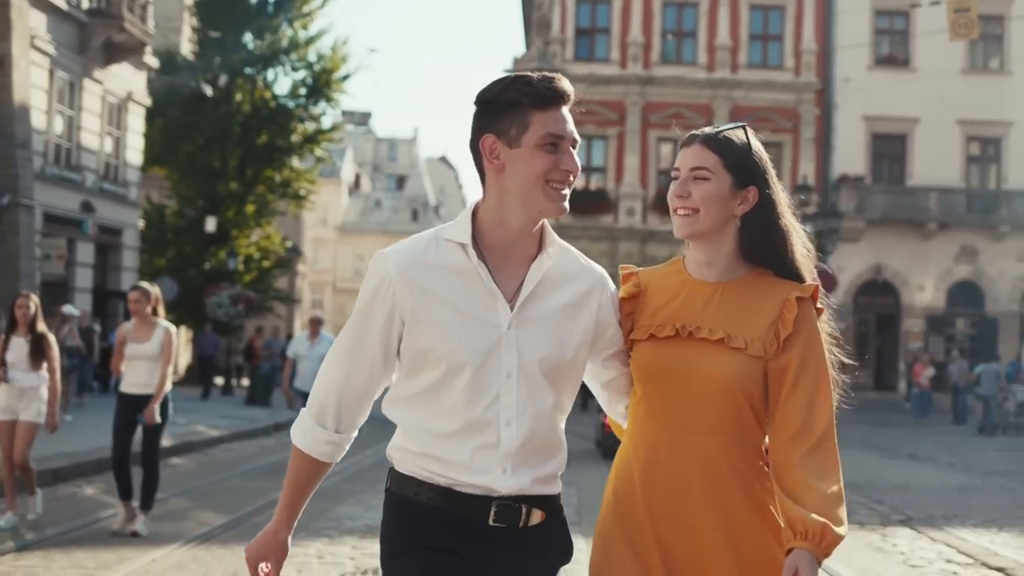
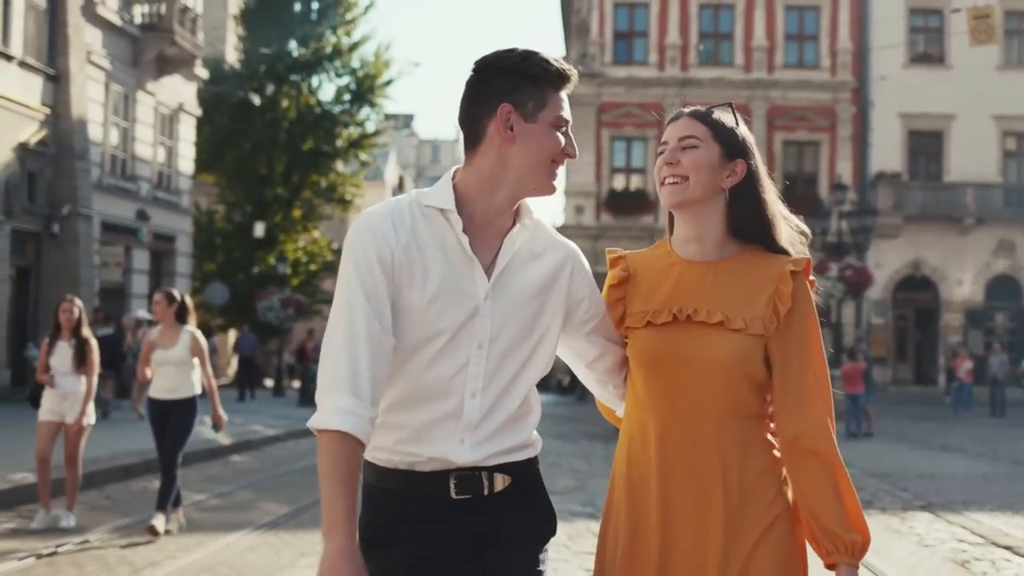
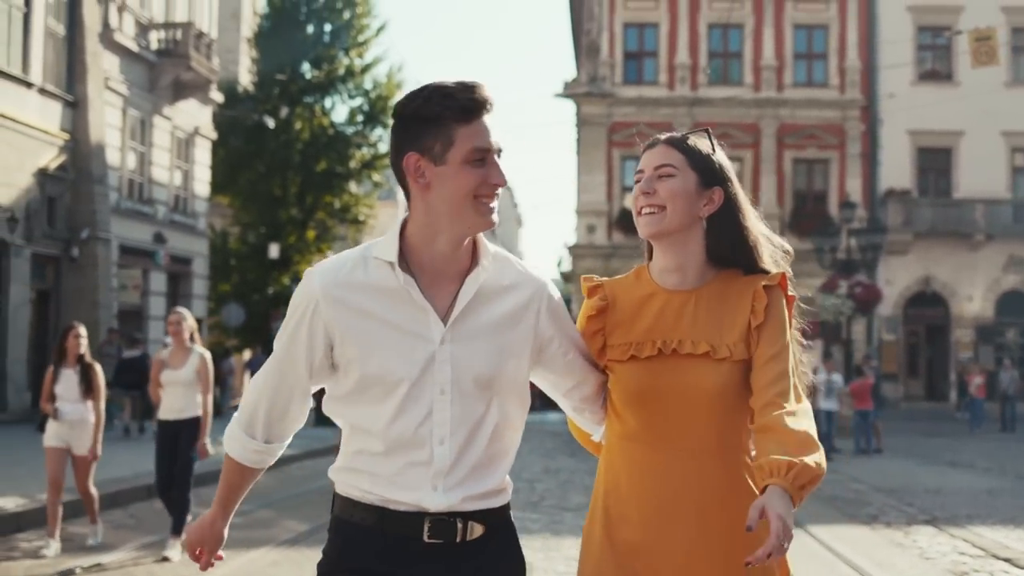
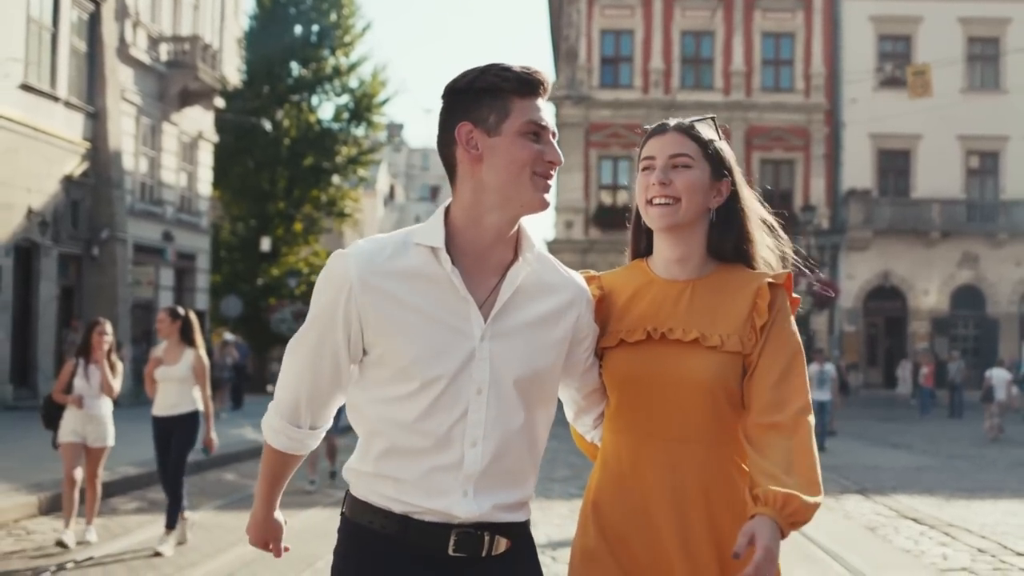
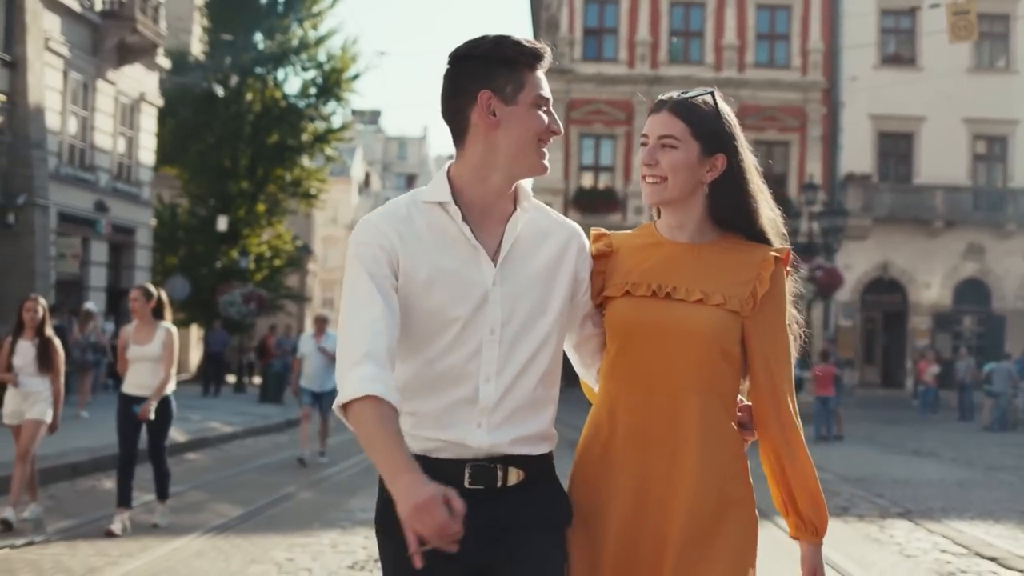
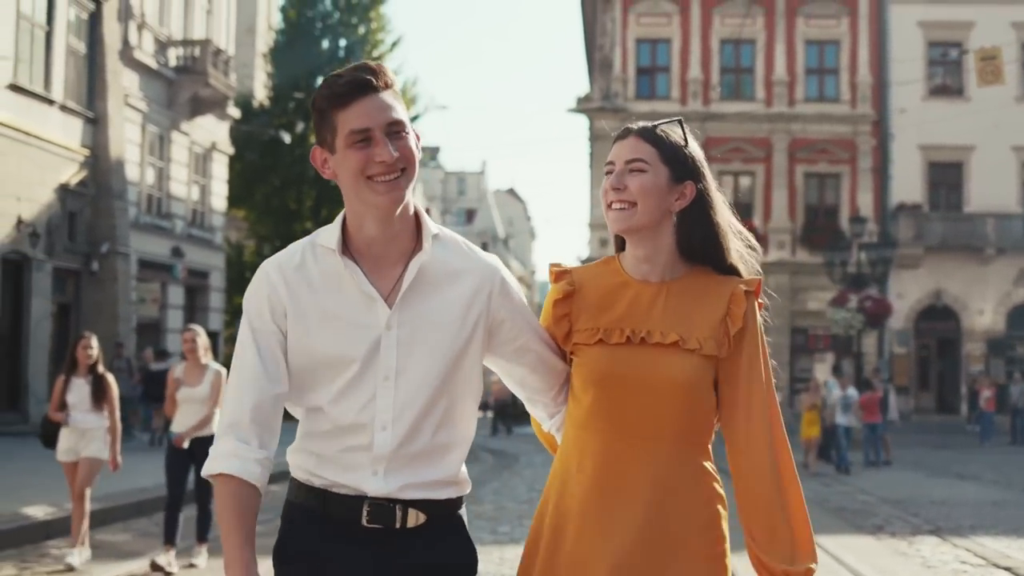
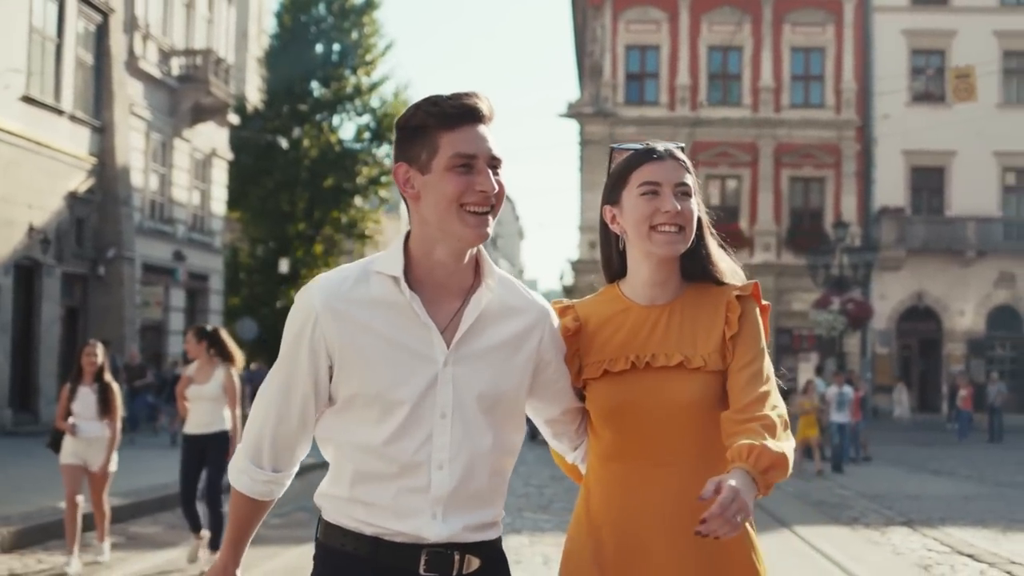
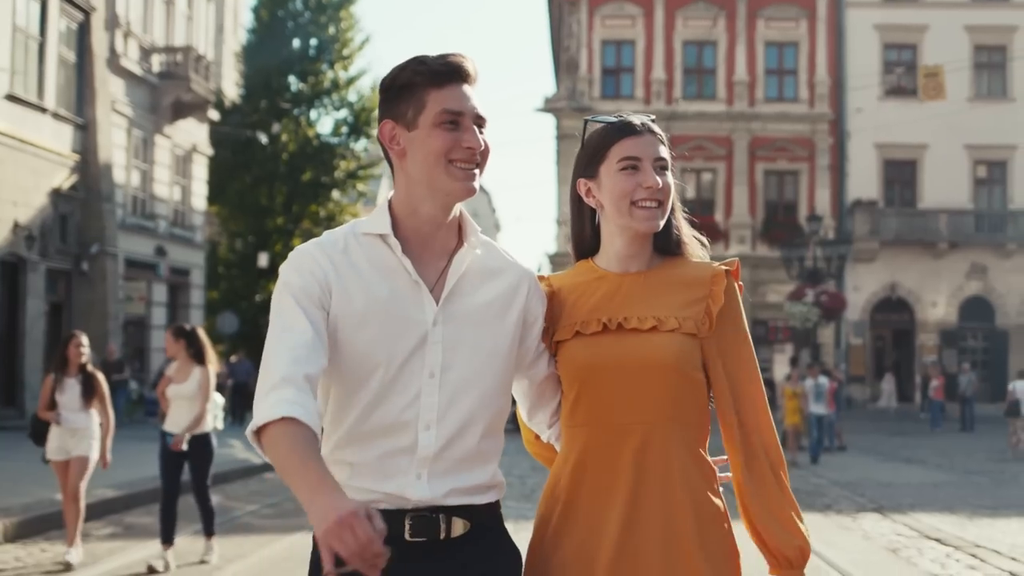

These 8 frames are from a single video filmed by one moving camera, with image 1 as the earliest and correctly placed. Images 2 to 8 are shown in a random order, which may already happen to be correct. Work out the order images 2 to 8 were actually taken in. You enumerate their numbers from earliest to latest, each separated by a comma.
5, 2, 3, 6, 7, 8, 4
